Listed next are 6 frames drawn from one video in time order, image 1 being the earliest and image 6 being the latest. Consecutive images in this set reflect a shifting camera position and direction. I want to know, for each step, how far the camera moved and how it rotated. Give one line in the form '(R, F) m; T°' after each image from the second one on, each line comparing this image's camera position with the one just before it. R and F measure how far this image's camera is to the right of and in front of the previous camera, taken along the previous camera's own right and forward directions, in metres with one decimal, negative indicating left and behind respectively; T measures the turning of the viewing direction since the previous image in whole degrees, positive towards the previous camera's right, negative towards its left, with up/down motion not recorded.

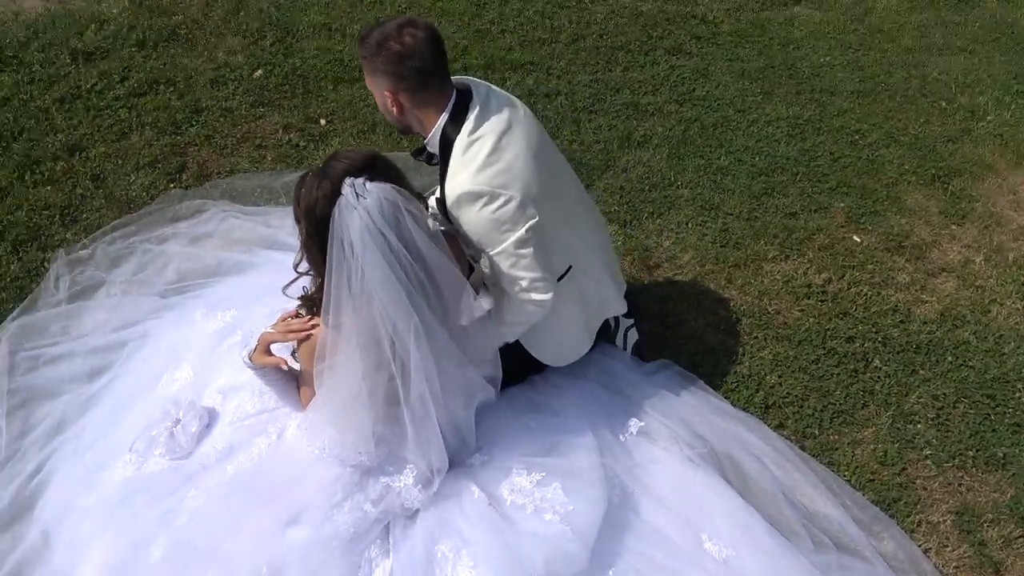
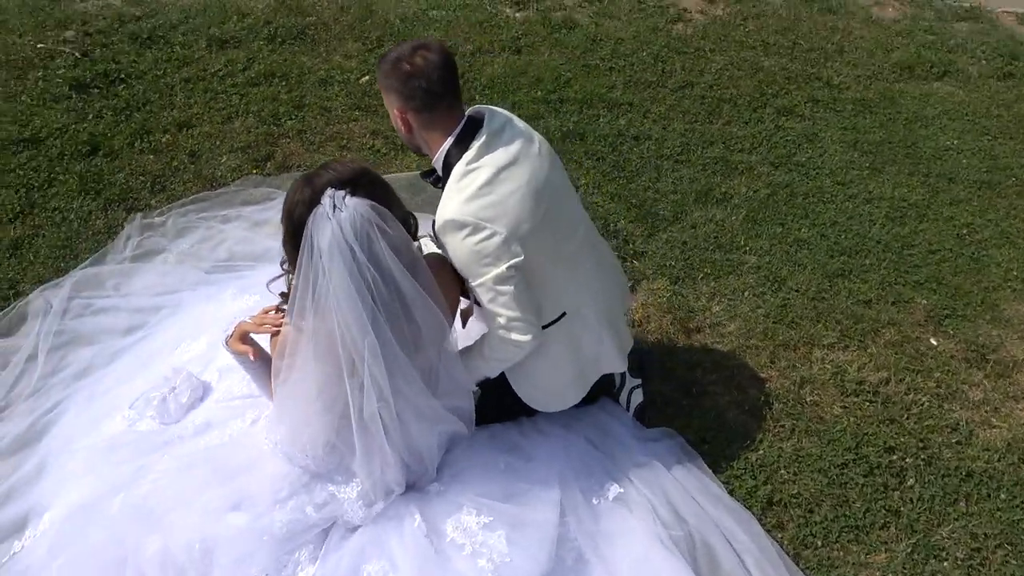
(+0.5, +0.1) m; -11°
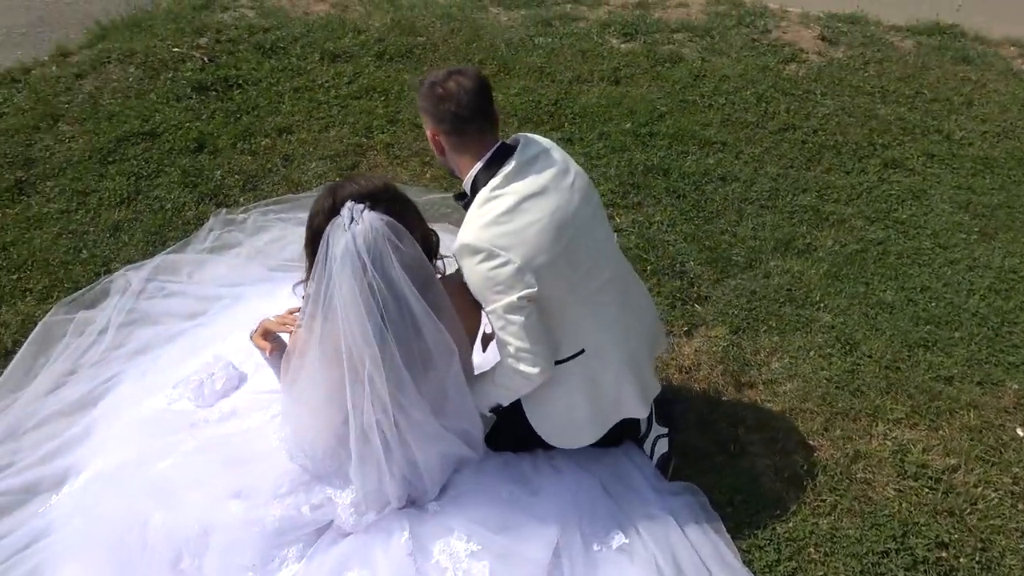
(+0.4, +0.1) m; -10°
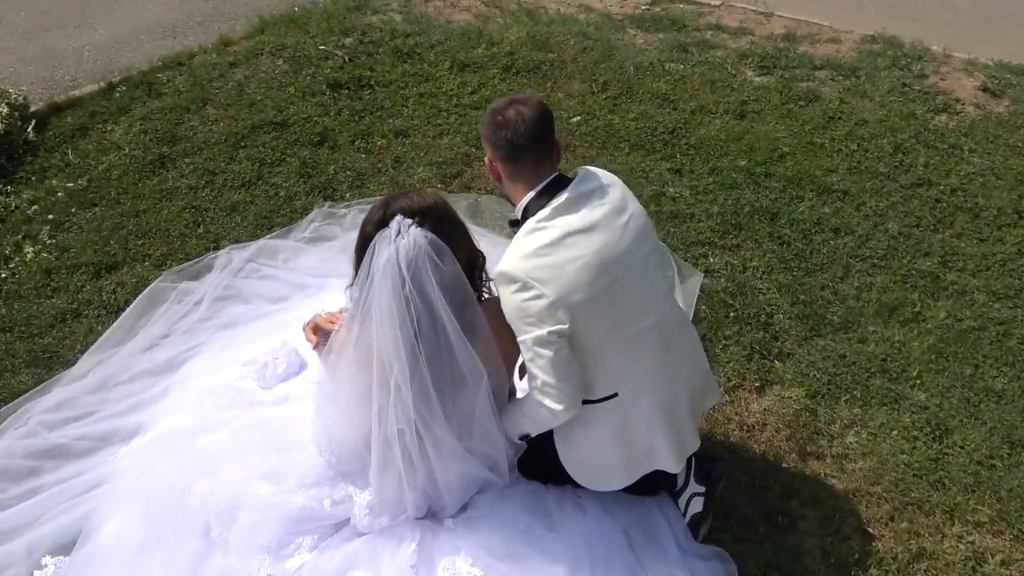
(+0.3, 0.0) m; -11°
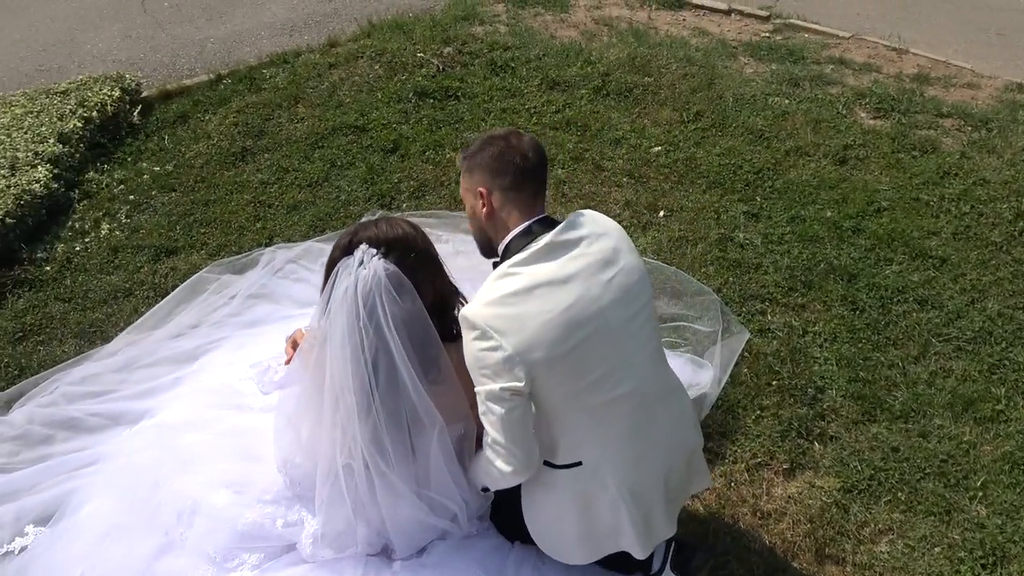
(+0.5, +0.2) m; -10°
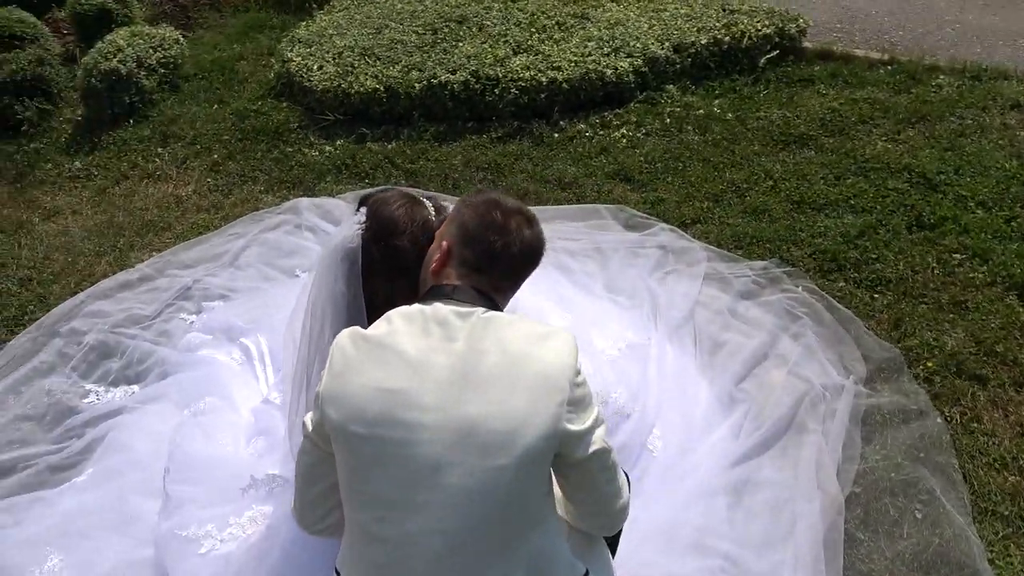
(+1.2, +1.3) m; -50°
